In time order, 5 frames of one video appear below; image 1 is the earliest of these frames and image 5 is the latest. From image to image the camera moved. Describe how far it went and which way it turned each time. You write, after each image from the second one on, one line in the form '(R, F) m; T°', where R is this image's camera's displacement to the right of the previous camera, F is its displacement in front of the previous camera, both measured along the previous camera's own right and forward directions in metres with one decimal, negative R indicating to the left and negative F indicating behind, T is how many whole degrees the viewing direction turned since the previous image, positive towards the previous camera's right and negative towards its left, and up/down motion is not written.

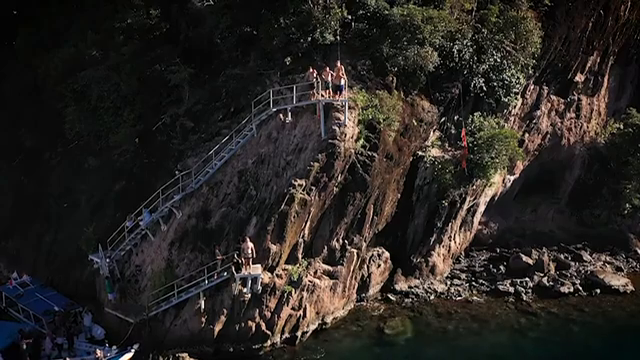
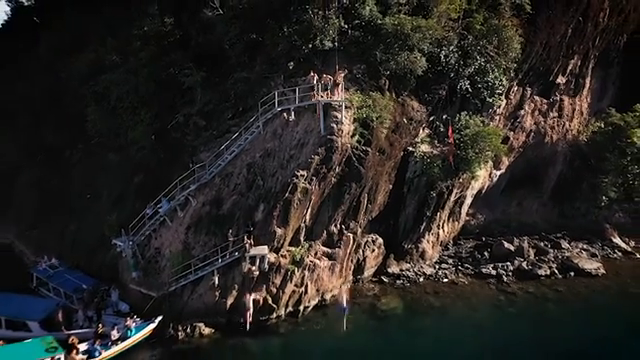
(0.0, -2.4) m; 0°
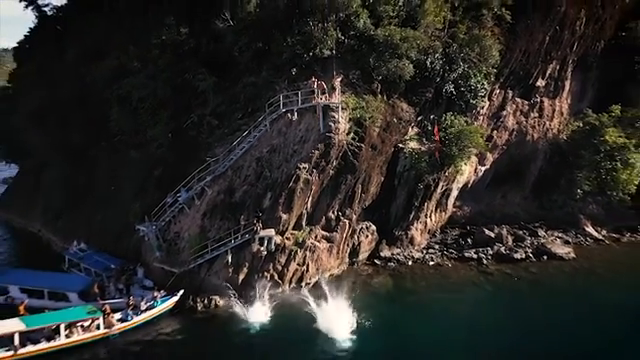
(0.0, -3.1) m; 0°
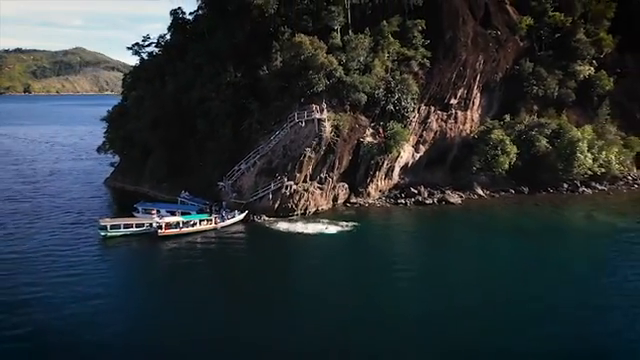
(+0.1, -22.7) m; 0°
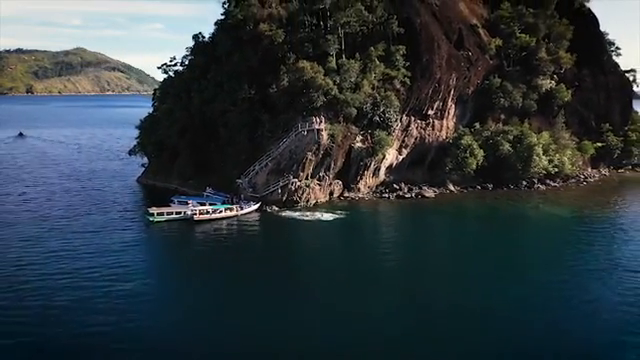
(+0.1, -11.7) m; 0°
